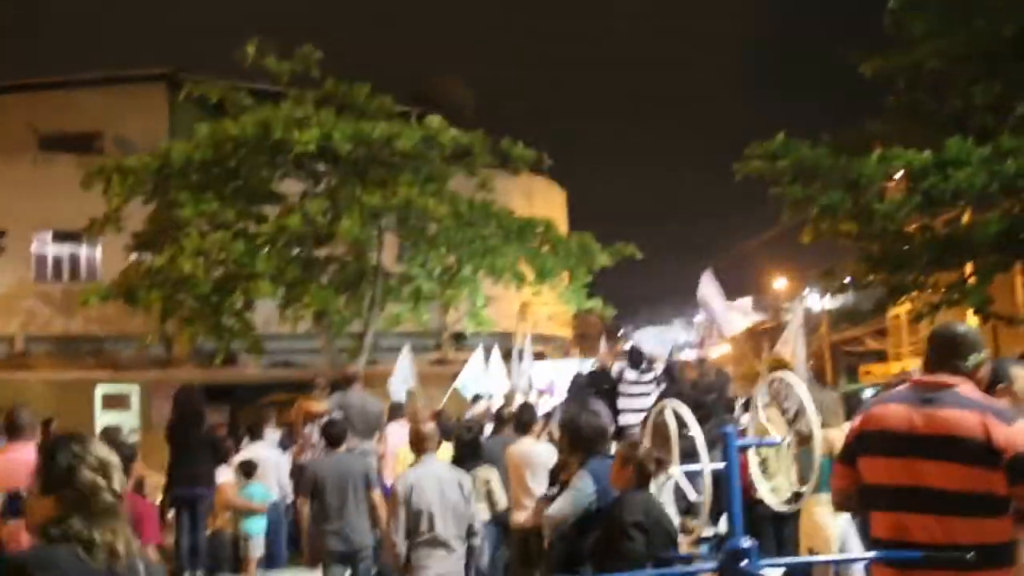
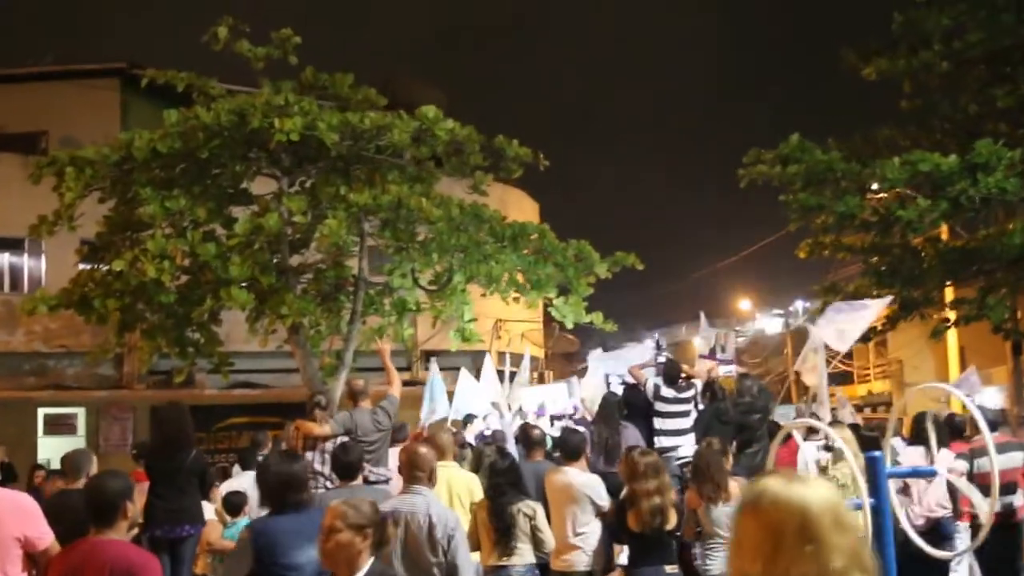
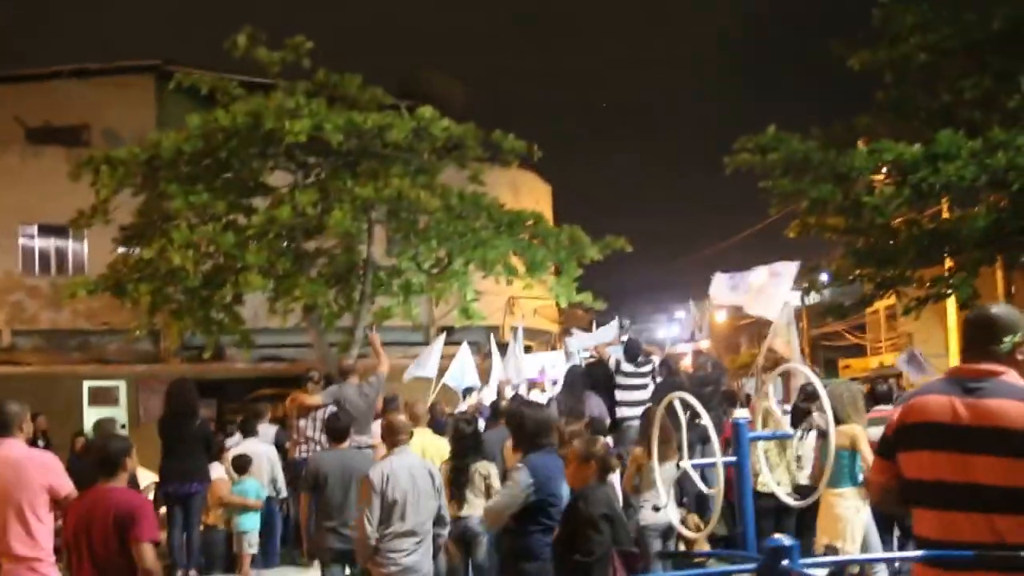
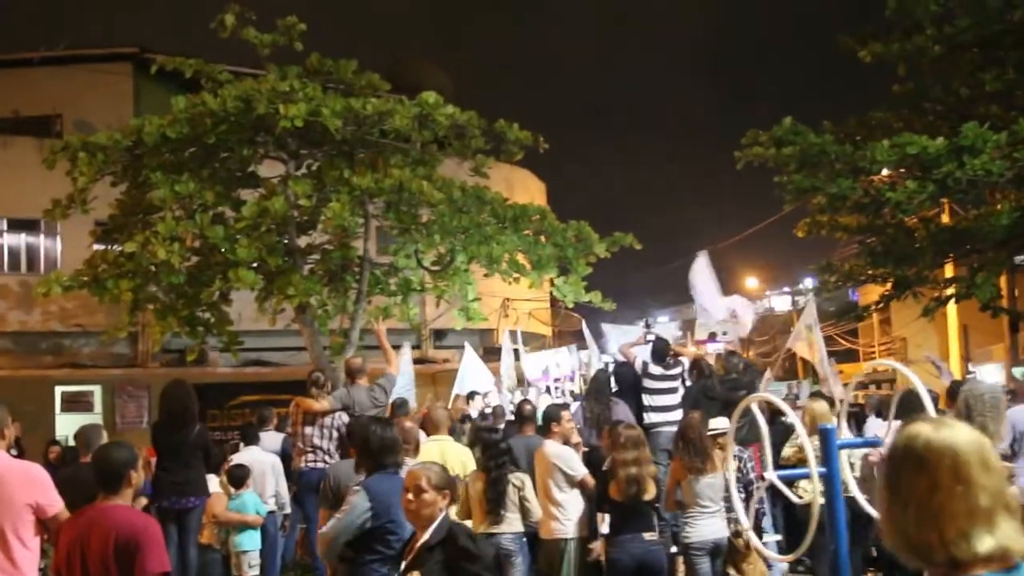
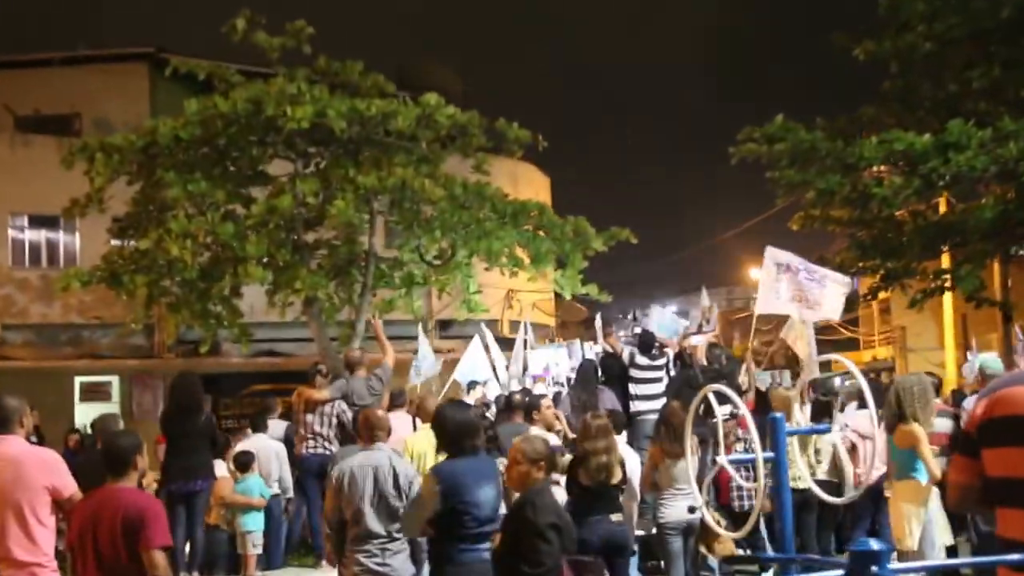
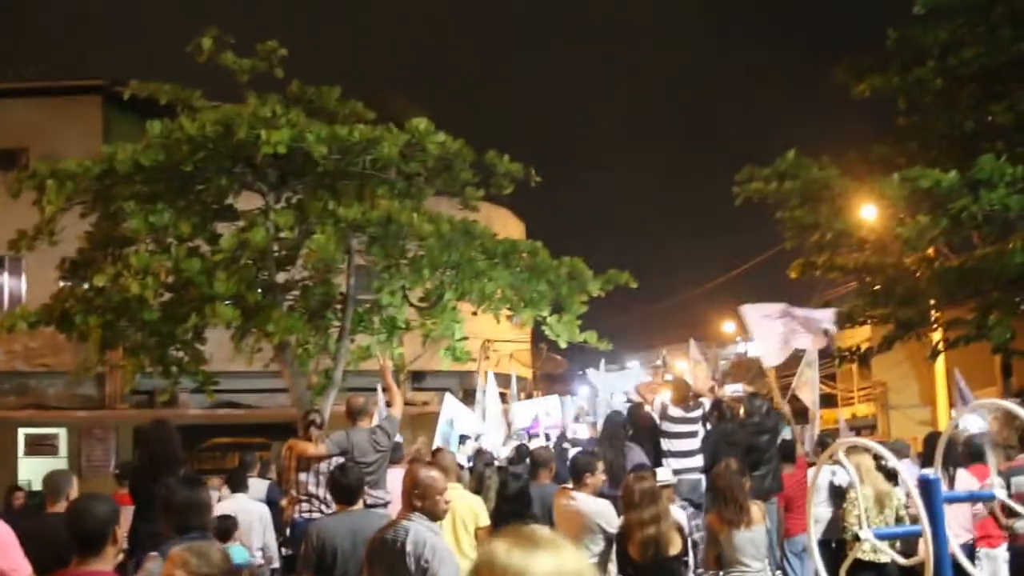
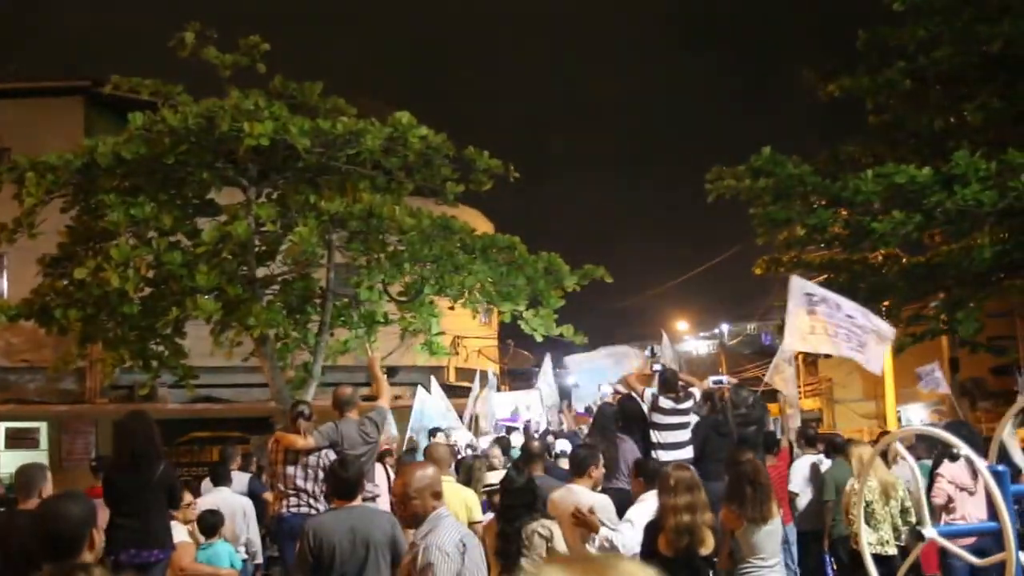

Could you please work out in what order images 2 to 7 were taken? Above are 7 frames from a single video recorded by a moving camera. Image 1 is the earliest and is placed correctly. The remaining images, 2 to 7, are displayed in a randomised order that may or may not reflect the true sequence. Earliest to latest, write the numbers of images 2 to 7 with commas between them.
3, 5, 4, 2, 6, 7
